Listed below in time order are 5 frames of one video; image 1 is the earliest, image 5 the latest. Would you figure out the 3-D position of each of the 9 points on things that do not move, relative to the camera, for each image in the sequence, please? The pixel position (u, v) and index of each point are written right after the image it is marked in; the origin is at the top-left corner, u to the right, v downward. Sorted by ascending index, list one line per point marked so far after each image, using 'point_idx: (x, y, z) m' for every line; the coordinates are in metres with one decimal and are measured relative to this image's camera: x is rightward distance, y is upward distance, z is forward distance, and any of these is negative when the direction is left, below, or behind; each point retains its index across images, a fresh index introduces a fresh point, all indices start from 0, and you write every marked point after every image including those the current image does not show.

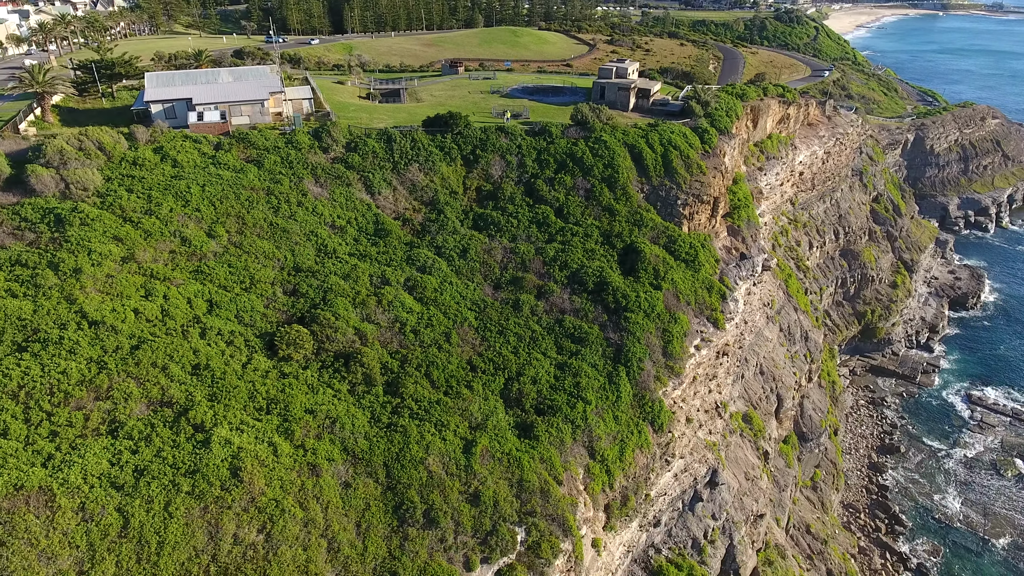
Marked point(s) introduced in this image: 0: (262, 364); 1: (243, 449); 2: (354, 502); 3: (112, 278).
0: (-7.2, -2.2, +15.9) m
1: (-6.5, -3.8, +13.5) m
2: (-4.0, -5.3, +13.9) m
3: (-11.7, +0.3, +16.4) m
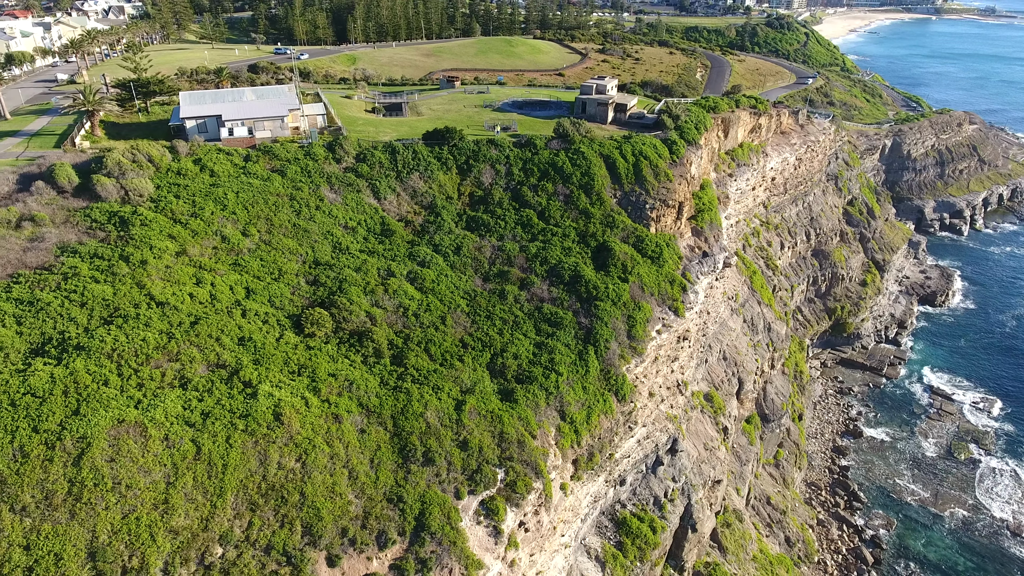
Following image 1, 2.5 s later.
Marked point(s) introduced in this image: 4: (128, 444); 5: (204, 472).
0: (-7.8, -1.8, +19.6) m
1: (-7.1, -3.4, +17.2) m
2: (-4.6, -4.9, +17.7) m
3: (-12.3, +0.7, +20.1) m
4: (-10.1, -4.1, +14.7) m
5: (-8.3, -5.0, +15.0) m
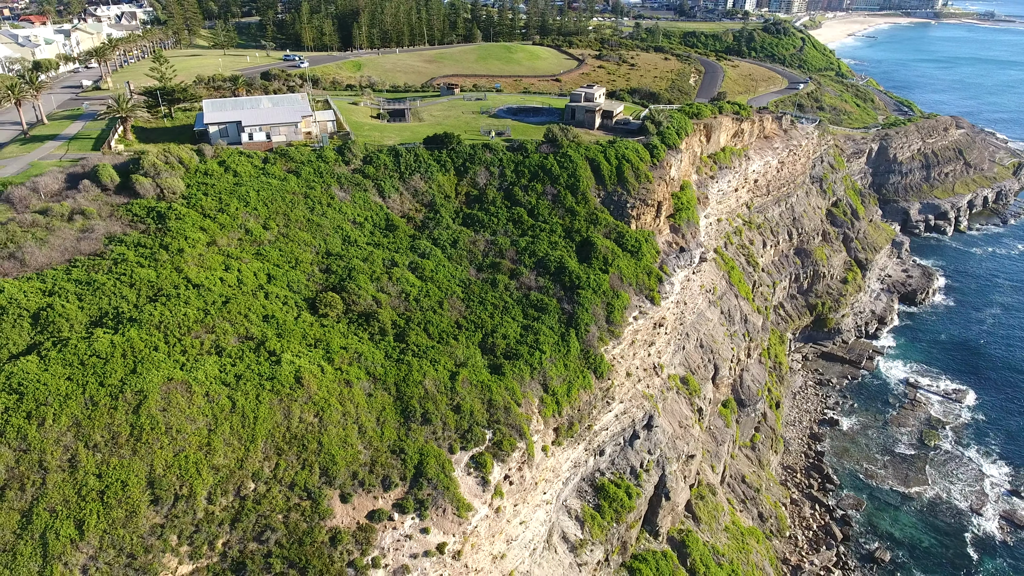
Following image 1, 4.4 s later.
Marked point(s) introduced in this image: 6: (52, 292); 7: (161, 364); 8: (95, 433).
0: (-8.3, -1.2, +22.6) m
1: (-7.6, -2.8, +20.2) m
2: (-5.1, -4.3, +20.6) m
3: (-12.8, +1.3, +23.1) m
4: (-10.6, -3.5, +17.7) m
5: (-8.8, -4.4, +18.0) m
6: (-16.3, -0.1, +19.8) m
7: (-11.5, -2.5, +18.3) m
8: (-12.2, -4.2, +16.3) m
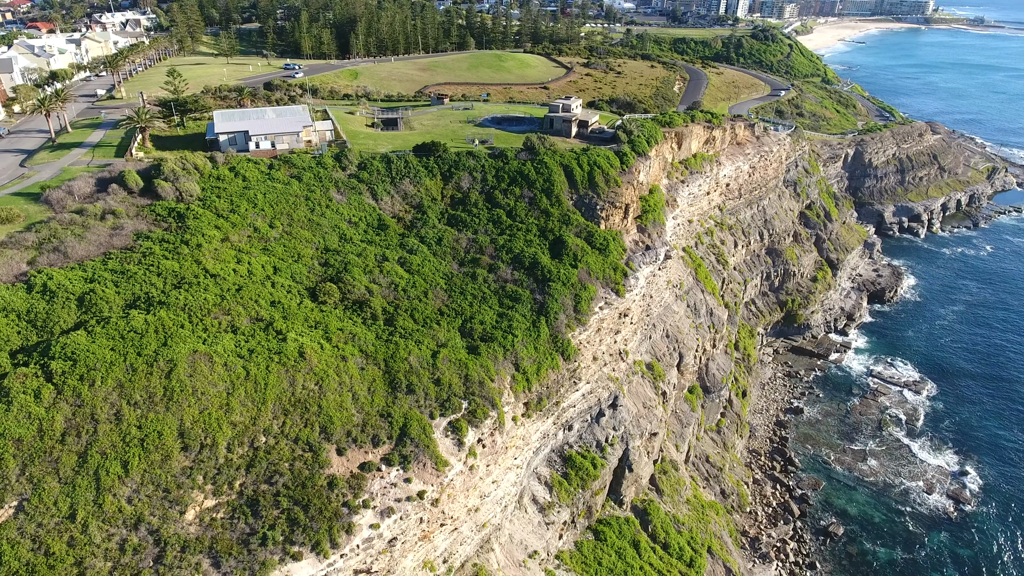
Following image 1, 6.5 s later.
0: (-9.5, -0.7, +26.2) m
1: (-8.8, -2.4, +23.8) m
2: (-6.3, -3.9, +24.2) m
3: (-14.1, +1.8, +26.7) m
4: (-11.8, -3.0, +21.2) m
5: (-10.1, -3.9, +21.6) m
6: (-17.6, +0.4, +23.3) m
7: (-12.8, -2.0, +21.9) m
8: (-13.4, -3.7, +19.8) m
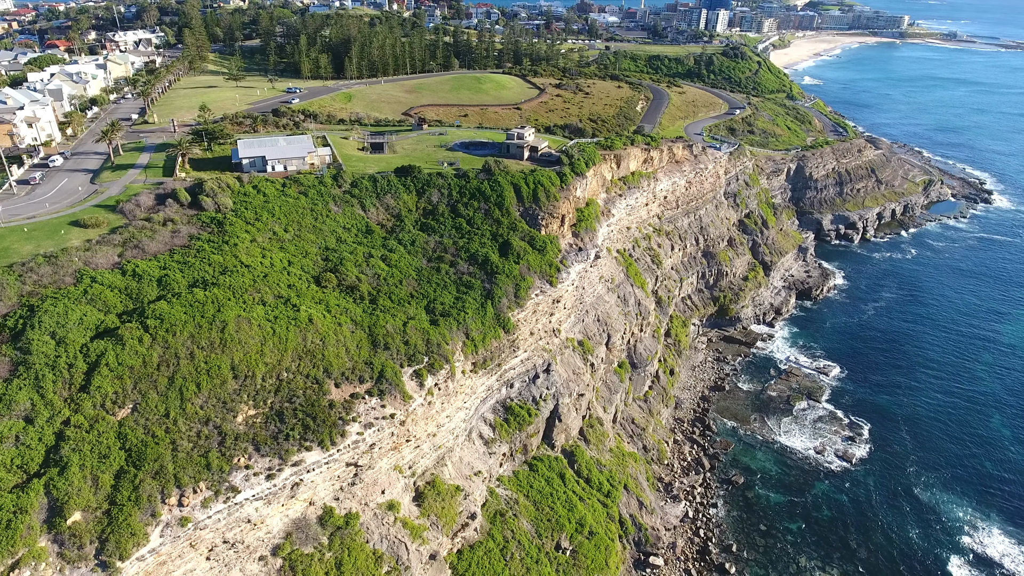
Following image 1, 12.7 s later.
0: (-12.9, 0.0, +36.3) m
1: (-12.1, -1.6, +33.9) m
2: (-9.7, -3.1, +34.4) m
3: (-17.4, +2.6, +36.8) m
4: (-15.1, -2.1, +31.3) m
5: (-13.4, -3.0, +31.7) m
6: (-20.9, +1.2, +33.4) m
7: (-16.0, -1.2, +32.0) m
8: (-16.7, -2.9, +29.9) m
